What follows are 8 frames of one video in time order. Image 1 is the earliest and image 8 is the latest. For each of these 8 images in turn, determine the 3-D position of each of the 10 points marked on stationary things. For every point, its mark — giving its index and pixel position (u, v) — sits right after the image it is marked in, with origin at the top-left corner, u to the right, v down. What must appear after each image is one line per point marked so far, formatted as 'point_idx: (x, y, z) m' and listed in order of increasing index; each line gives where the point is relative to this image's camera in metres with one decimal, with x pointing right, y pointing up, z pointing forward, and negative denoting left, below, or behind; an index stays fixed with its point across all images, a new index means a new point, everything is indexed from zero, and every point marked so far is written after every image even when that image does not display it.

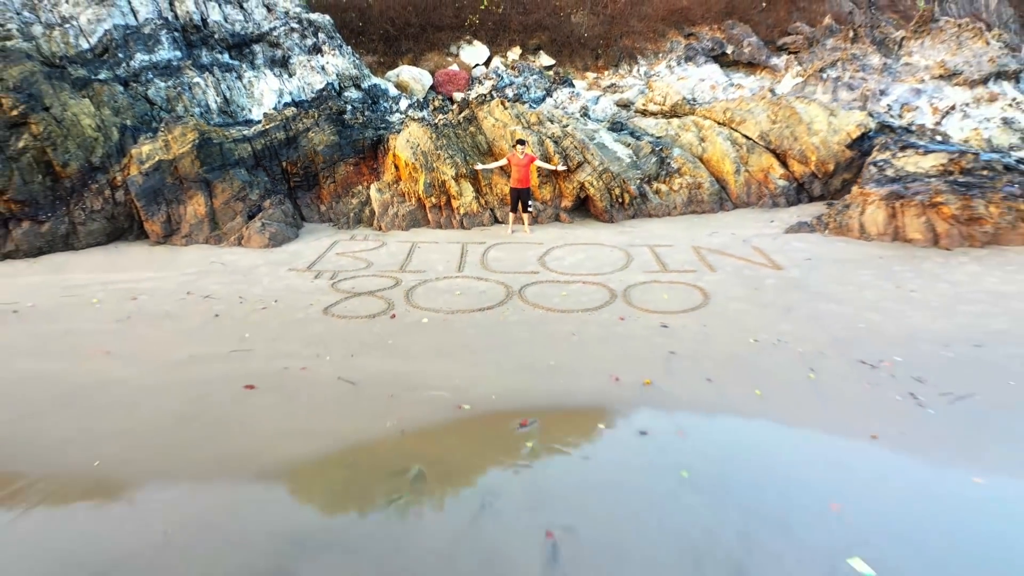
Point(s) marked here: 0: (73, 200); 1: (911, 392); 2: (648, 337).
0: (-2.5, +0.5, +4.8) m
1: (+1.5, -0.4, +3.0) m
2: (+0.6, -0.2, +3.5) m
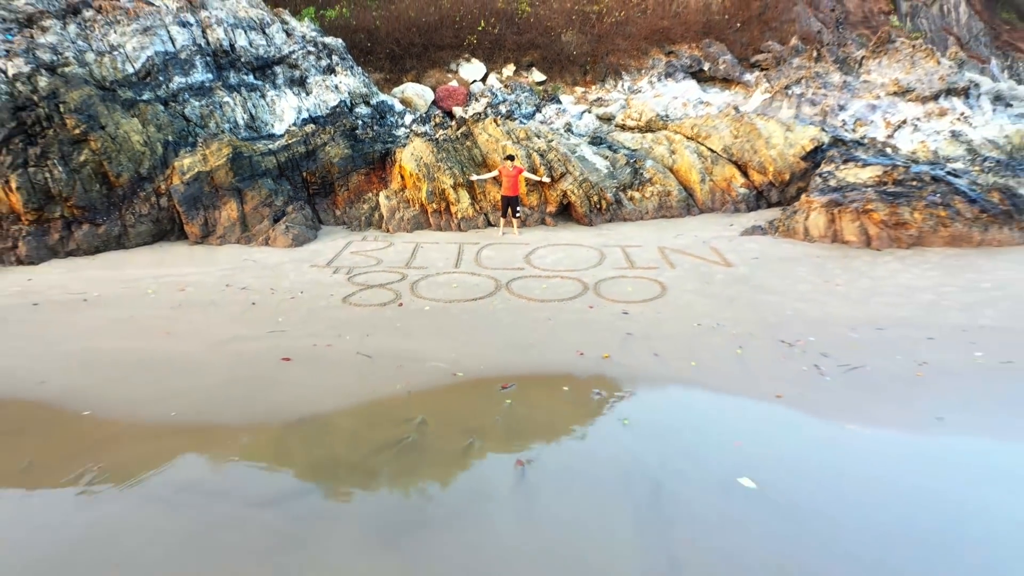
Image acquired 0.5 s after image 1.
0: (-2.6, +0.6, +5.5) m
1: (+1.4, -0.3, +3.7) m
2: (+0.5, -0.2, +4.2) m
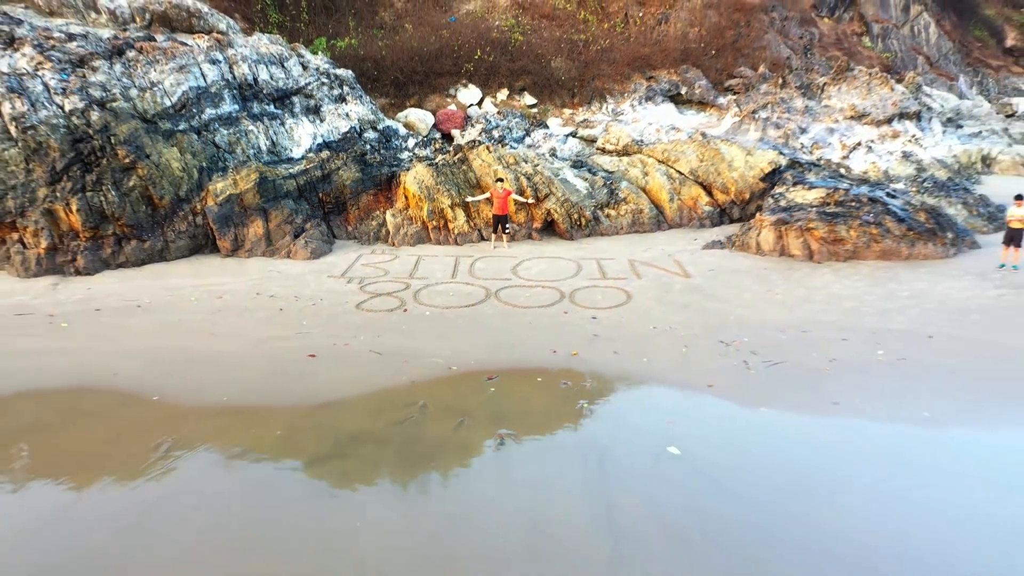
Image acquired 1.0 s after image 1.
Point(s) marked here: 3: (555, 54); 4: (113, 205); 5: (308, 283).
0: (-2.7, +0.5, +6.3) m
1: (+1.3, -0.4, +4.5) m
2: (+0.4, -0.2, +5.0) m
3: (+0.5, +2.8, +9.6) m
4: (-3.0, +0.6, +6.1) m
5: (-1.5, 0.0, +5.9) m
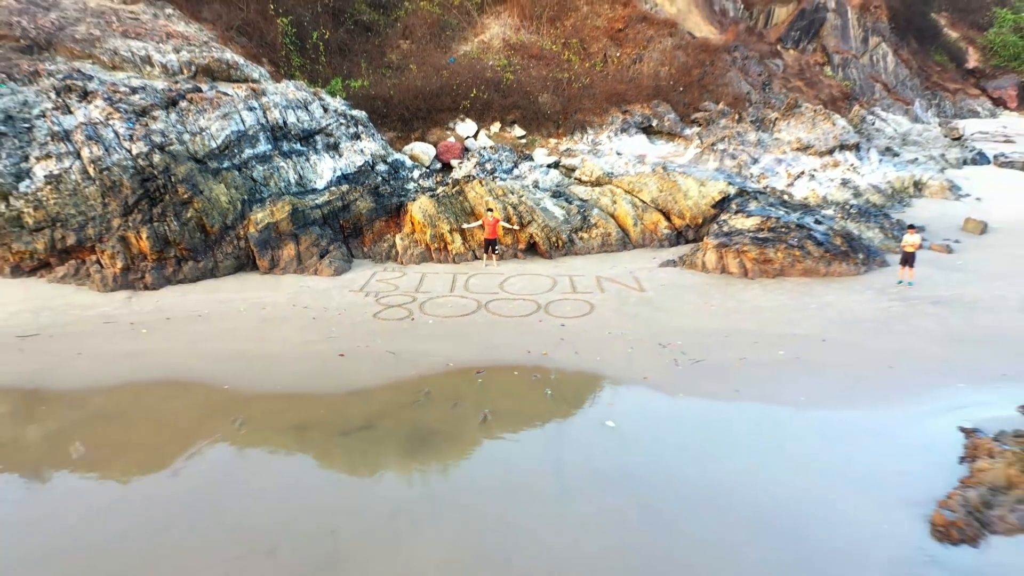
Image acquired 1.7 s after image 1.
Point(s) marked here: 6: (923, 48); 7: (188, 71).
0: (-2.8, +0.4, +7.7) m
1: (+1.2, -0.5, +5.9) m
2: (+0.3, -0.3, +6.4) m
3: (+0.4, +2.7, +11.0) m
4: (-3.1, +0.5, +7.5) m
5: (-1.6, -0.1, +7.2) m
6: (+8.7, +5.1, +17.4) m
7: (-3.5, +2.3, +8.7) m
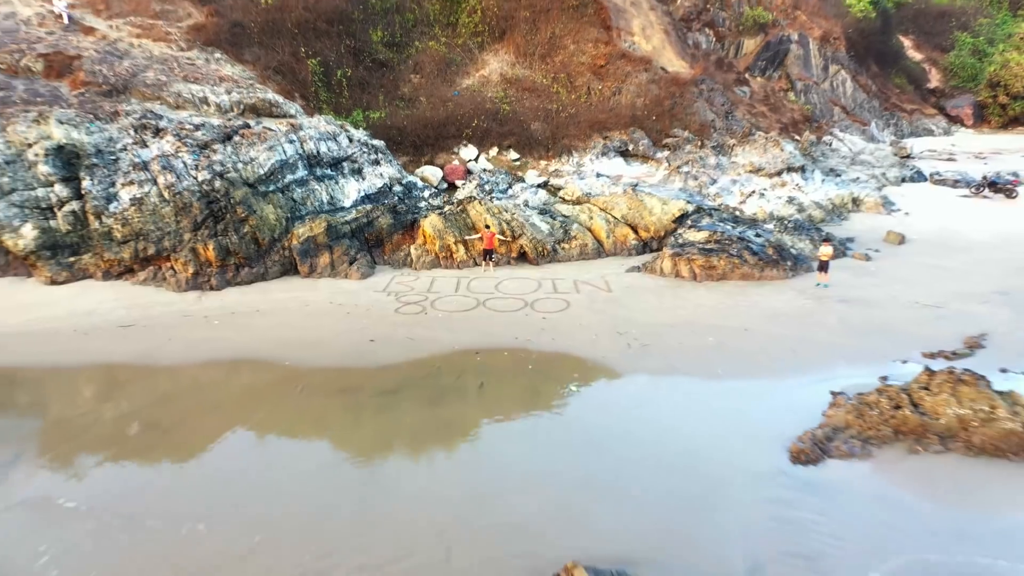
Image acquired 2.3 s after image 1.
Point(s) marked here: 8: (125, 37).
0: (-2.8, +0.4, +9.4) m
1: (+1.1, -0.5, +7.6) m
2: (+0.2, -0.3, +8.1) m
3: (+0.3, +2.7, +12.7) m
4: (-3.1, +0.5, +9.2) m
5: (-1.6, -0.1, +9.0) m
6: (+8.7, +5.1, +19.1) m
7: (-3.5, +2.3, +10.5) m
8: (-5.2, +3.4, +11.0) m
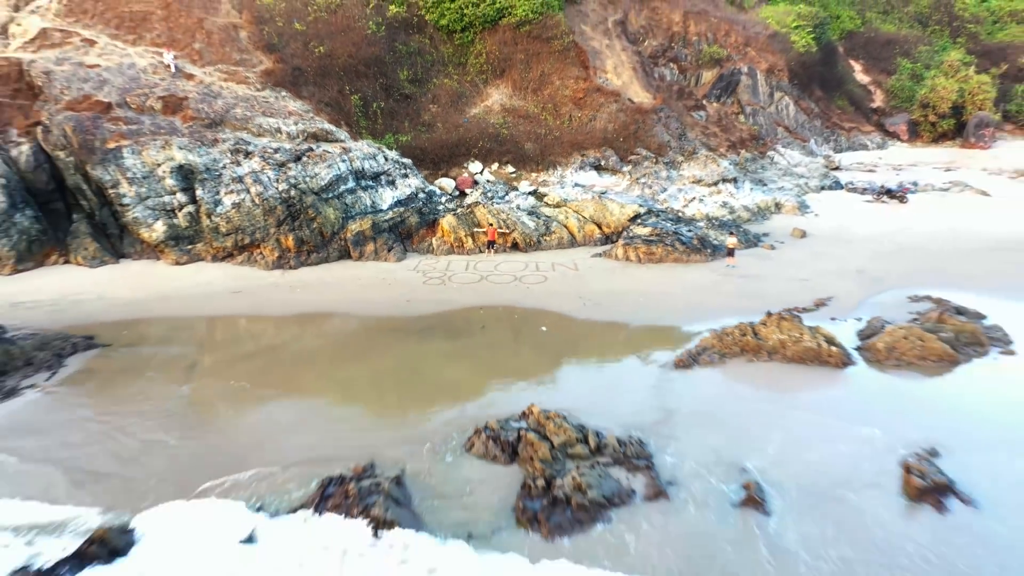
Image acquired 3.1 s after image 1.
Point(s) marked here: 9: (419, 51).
0: (-2.9, +0.7, +12.9) m
1: (+1.0, -0.2, +11.1) m
2: (+0.1, 0.0, +11.6) m
3: (+0.3, +2.9, +16.2) m
4: (-3.2, +0.8, +12.7) m
5: (-1.7, +0.2, +12.4) m
6: (+8.7, +5.3, +22.5) m
7: (-3.6, +2.6, +14.0) m
8: (-5.3, +3.7, +14.5) m
9: (-2.0, +5.0, +17.2) m
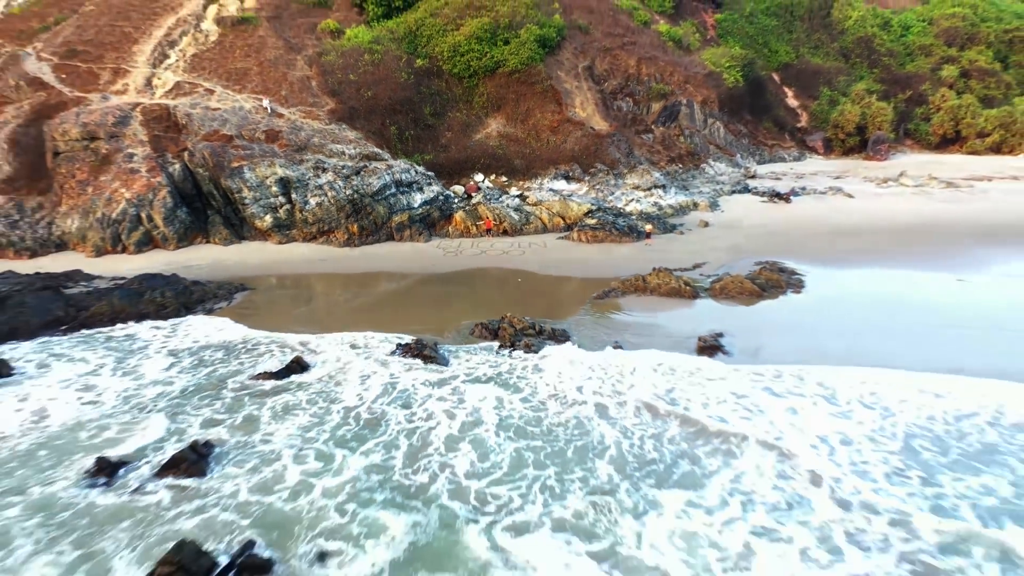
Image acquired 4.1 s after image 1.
0: (-3.1, +1.3, +19.2) m
1: (+0.8, +0.5, +17.3) m
2: (-0.1, +0.6, +17.8) m
3: (+0.1, +3.6, +22.4) m
4: (-3.4, +1.5, +19.0) m
5: (-2.0, +0.9, +18.7) m
6: (+8.6, +6.0, +28.7) m
7: (-3.8, +3.3, +20.2) m
8: (-5.5, +4.3, +20.8) m
9: (-2.1, +5.7, +23.4) m
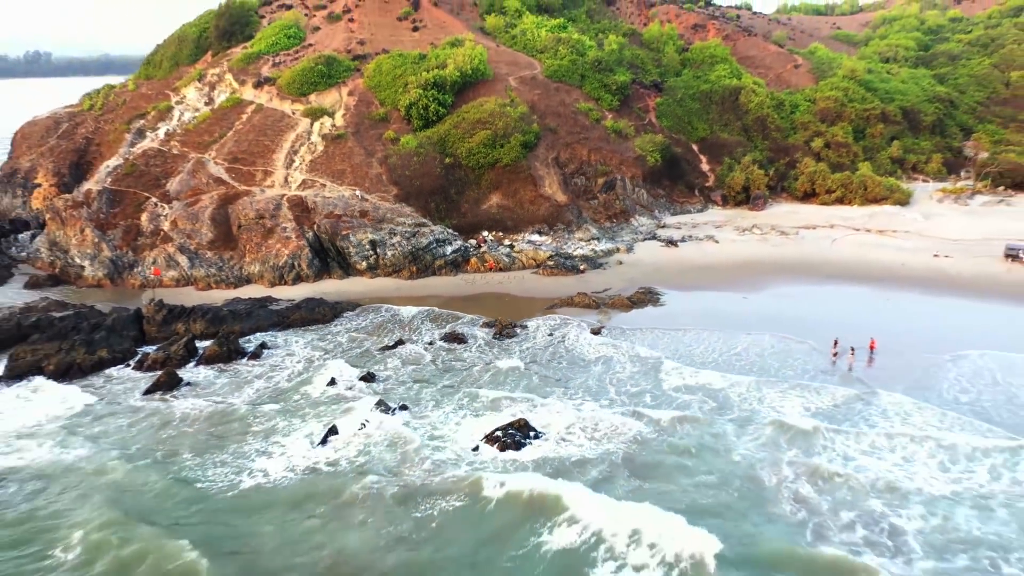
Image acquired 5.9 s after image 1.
0: (-3.5, +0.7, +33.0) m
1: (+0.4, -0.1, +31.1) m
2: (-0.4, 0.0, +31.6) m
3: (-0.2, +3.0, +36.2) m
4: (-3.8, +0.9, +32.8) m
5: (-2.3, +0.3, +32.5) m
6: (+8.4, +5.4, +42.3) m
7: (-4.1, +2.7, +34.1) m
8: (-5.8, +3.7, +34.7) m
9: (-2.4, +5.1, +37.3) m
